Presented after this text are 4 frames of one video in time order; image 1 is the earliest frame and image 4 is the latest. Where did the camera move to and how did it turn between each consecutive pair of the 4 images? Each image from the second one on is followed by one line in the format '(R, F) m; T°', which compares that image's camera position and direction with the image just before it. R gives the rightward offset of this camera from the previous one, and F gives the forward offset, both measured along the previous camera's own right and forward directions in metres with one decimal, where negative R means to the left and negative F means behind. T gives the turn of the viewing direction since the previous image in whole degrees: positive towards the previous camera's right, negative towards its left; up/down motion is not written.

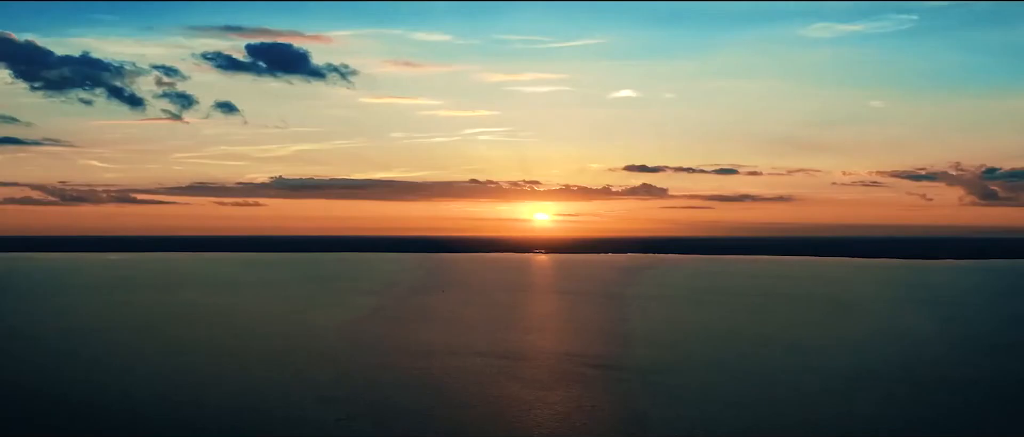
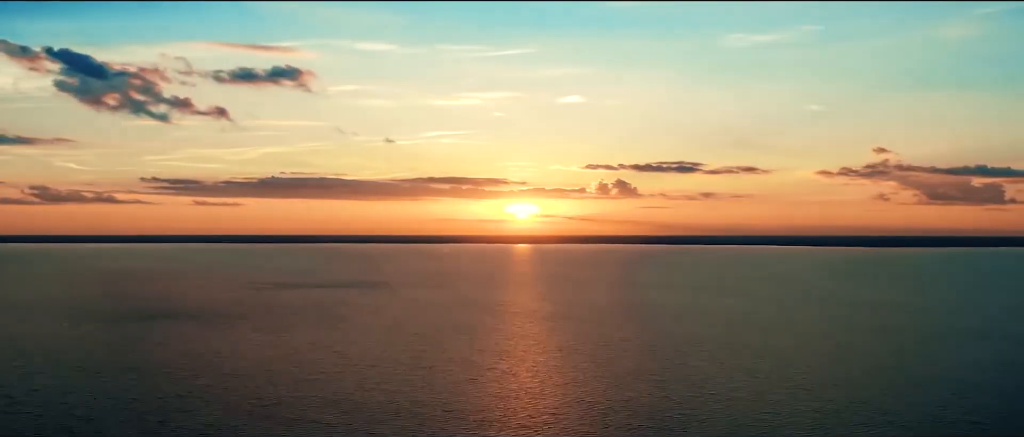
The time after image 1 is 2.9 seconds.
(+2.7, +4.4) m; -4°
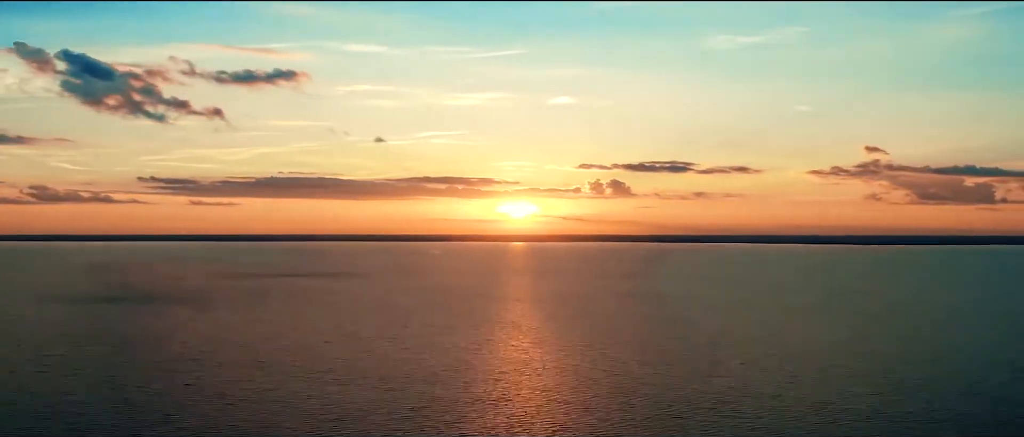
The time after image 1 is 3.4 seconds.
(0.0, -0.3) m; 0°
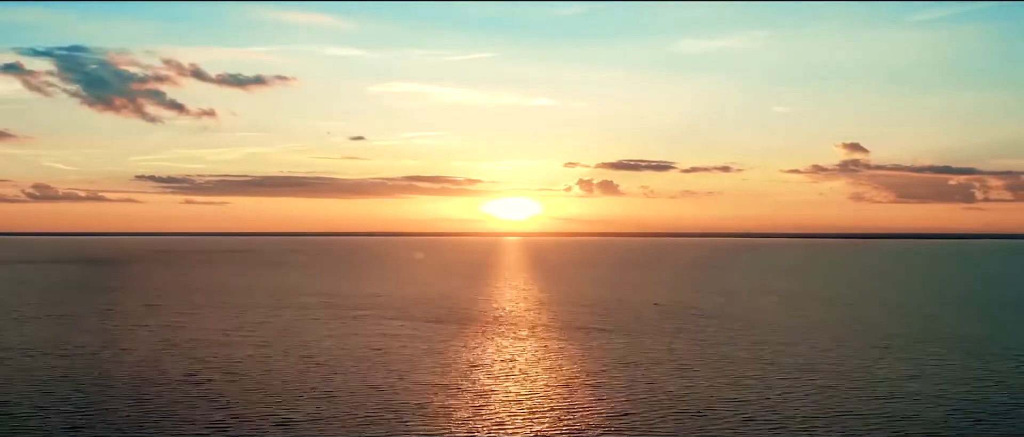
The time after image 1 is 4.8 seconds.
(0.0, -0.9) m; +1°
